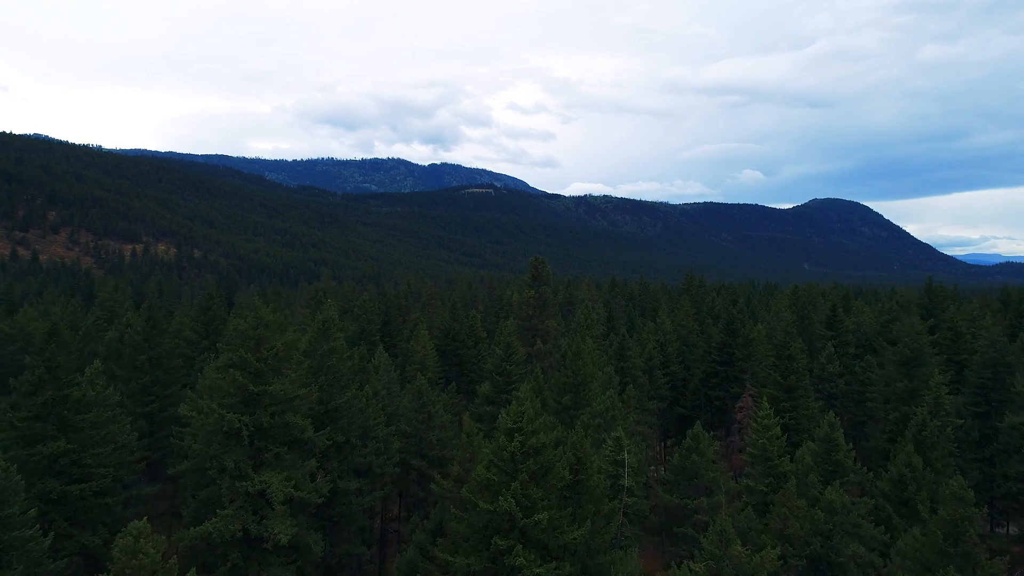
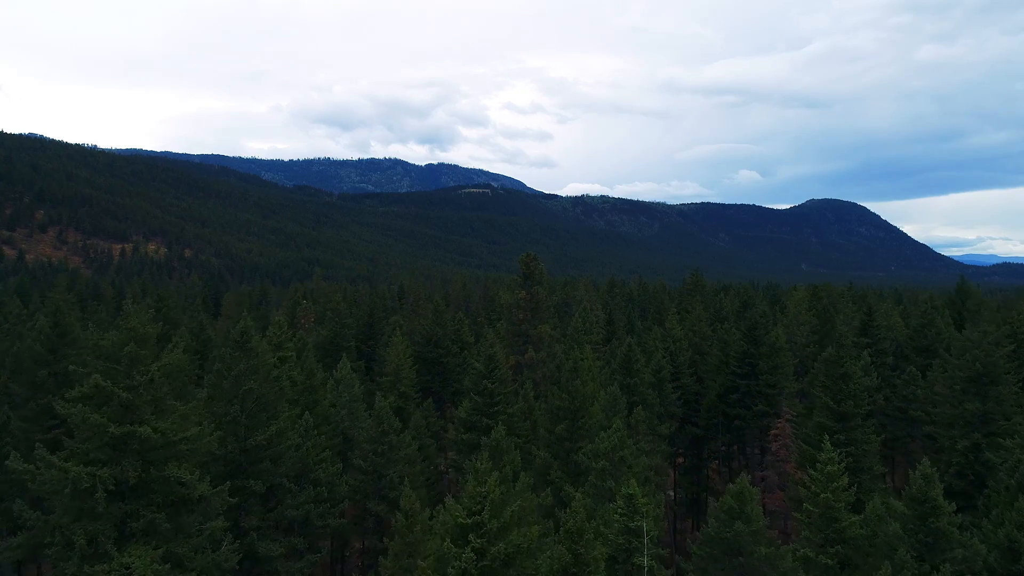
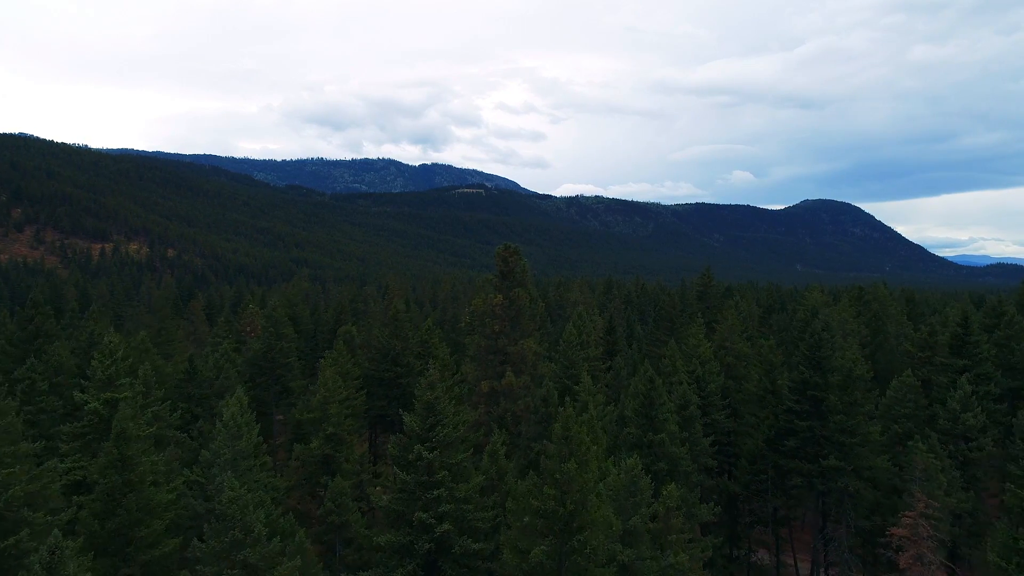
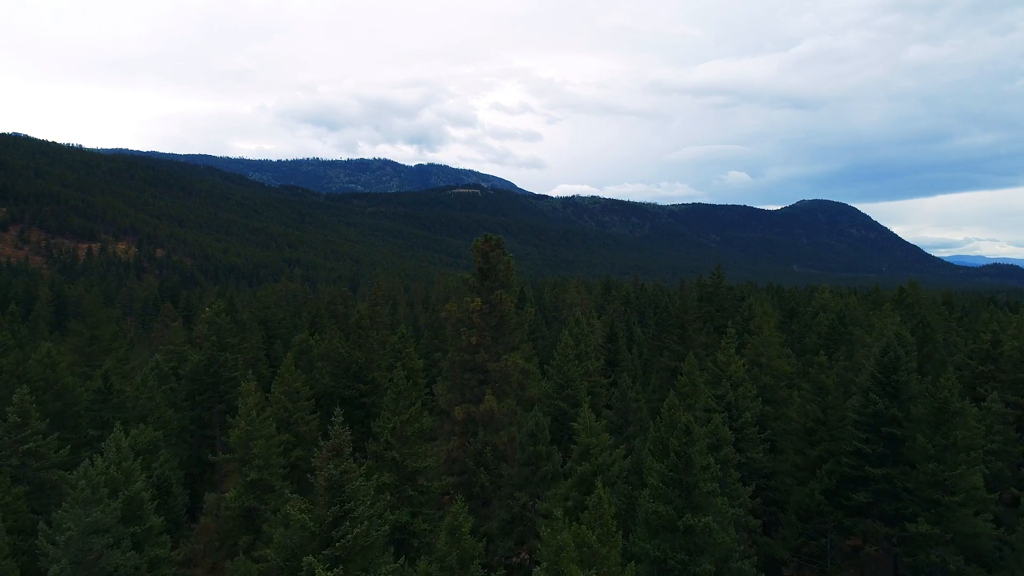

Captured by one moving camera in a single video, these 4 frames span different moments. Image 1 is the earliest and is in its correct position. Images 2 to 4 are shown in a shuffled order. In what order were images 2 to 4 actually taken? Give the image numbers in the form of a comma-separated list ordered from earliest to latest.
2, 3, 4
